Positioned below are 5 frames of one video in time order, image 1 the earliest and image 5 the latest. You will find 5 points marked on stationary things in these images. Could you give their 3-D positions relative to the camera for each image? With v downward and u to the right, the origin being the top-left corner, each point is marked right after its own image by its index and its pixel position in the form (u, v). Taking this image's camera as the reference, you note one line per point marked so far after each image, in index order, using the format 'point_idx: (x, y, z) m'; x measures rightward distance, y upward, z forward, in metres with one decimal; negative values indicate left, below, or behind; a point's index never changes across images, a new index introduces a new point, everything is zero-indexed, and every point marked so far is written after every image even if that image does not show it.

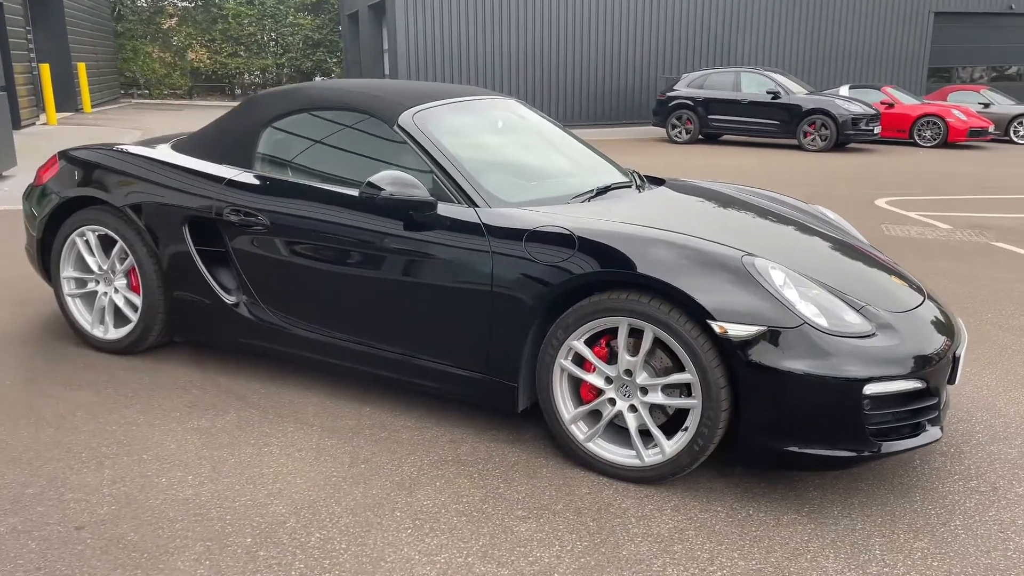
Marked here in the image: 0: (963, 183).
0: (+7.2, +1.7, +12.8) m
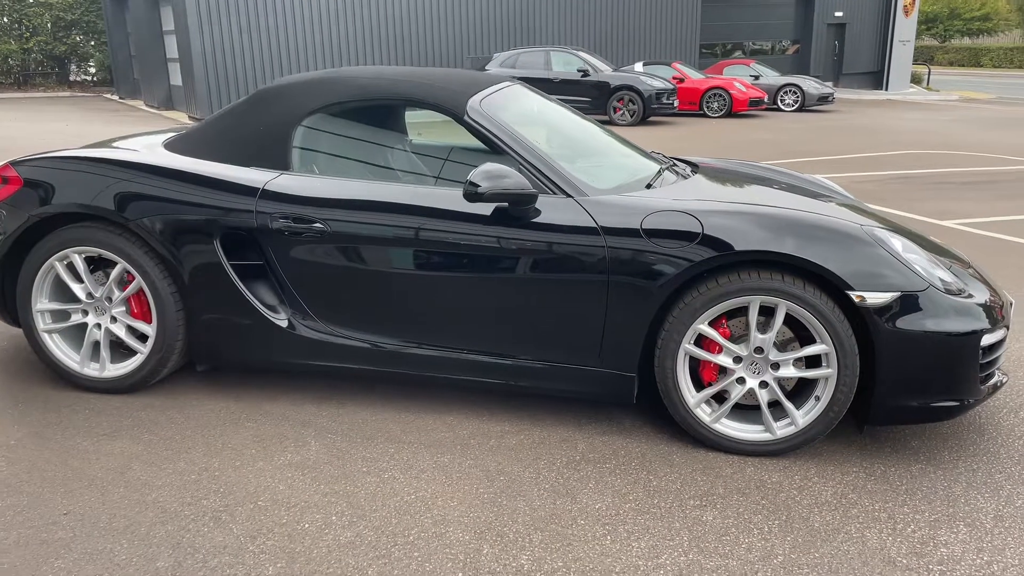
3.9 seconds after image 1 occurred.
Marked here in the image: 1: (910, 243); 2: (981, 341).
0: (+4.8, +2.5, +14.2) m
1: (+1.5, +0.2, +3.0) m
2: (+1.7, -0.2, +2.8) m
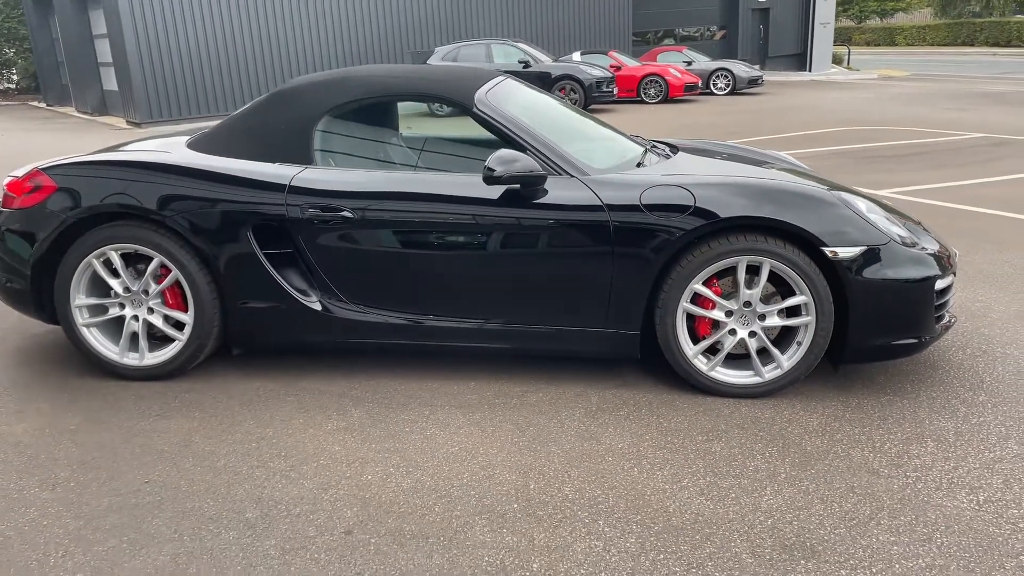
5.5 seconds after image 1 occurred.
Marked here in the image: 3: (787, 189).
0: (+3.9, +3.0, +14.8) m
1: (+1.6, +0.4, +3.5) m
2: (+1.8, 0.0, +3.3) m
3: (+1.2, +0.4, +3.4) m
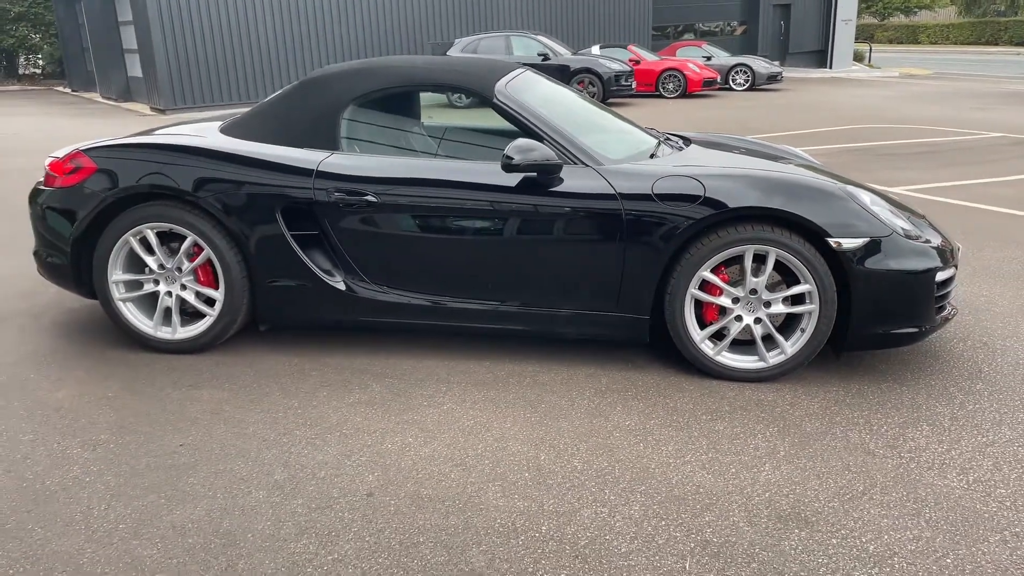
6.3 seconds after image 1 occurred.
0: (+4.2, +3.1, +14.8) m
1: (+1.6, +0.4, +3.6) m
2: (+1.8, 0.0, +3.4) m
3: (+1.2, +0.5, +3.5) m
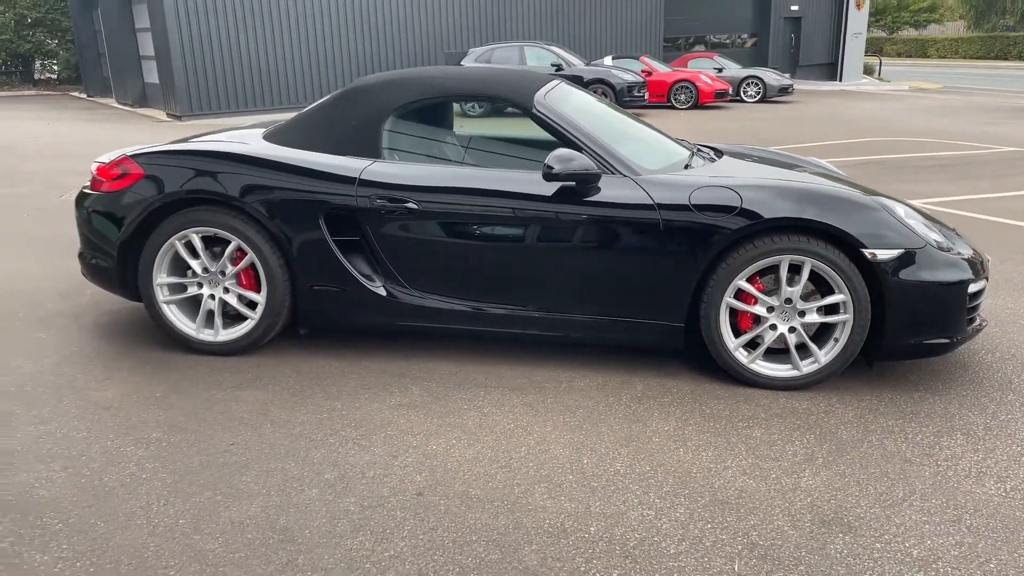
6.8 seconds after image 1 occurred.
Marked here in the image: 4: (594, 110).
0: (+4.5, +2.8, +14.9) m
1: (+1.8, +0.4, +3.6) m
2: (+2.0, 0.0, +3.5) m
3: (+1.4, +0.4, +3.6) m
4: (+0.4, +0.9, +4.2) m
